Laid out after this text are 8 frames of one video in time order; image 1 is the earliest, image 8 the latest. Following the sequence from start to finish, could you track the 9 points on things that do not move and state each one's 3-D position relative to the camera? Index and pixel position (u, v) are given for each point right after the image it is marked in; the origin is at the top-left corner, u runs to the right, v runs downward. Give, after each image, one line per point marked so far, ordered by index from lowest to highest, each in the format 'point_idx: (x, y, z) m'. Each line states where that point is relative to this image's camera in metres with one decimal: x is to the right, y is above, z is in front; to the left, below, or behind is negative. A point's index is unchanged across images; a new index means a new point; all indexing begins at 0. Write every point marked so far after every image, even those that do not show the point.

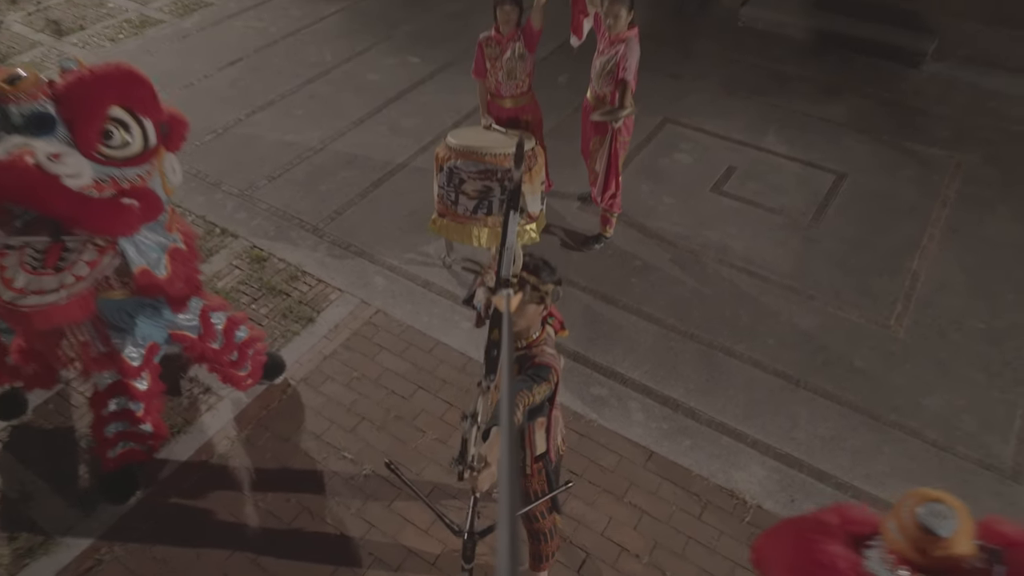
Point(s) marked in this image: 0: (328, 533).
0: (-0.4, -0.6, +2.7) m
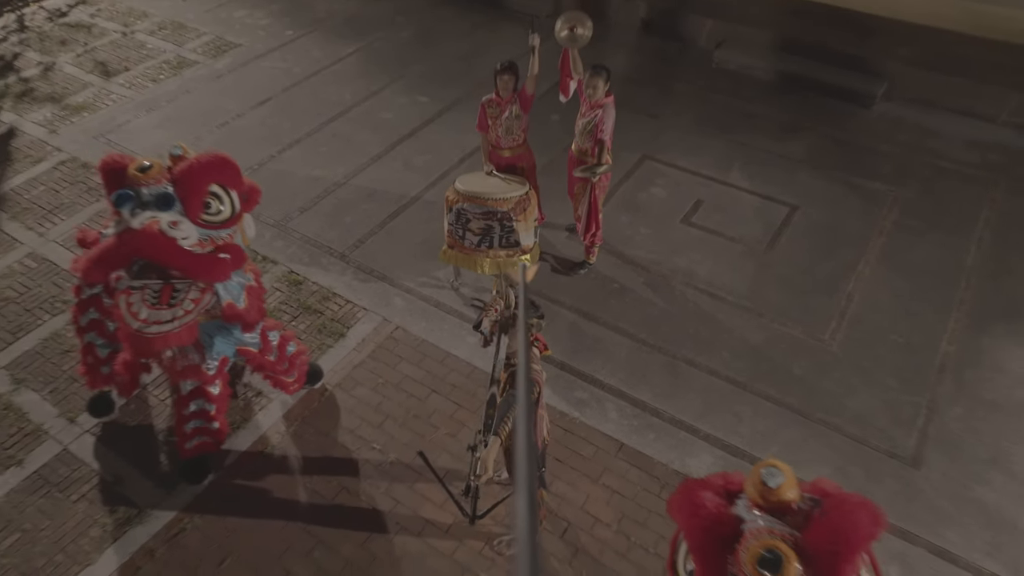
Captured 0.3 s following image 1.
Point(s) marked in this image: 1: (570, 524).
0: (-0.4, -0.7, +3.4) m
1: (+0.2, -0.7, +3.3) m
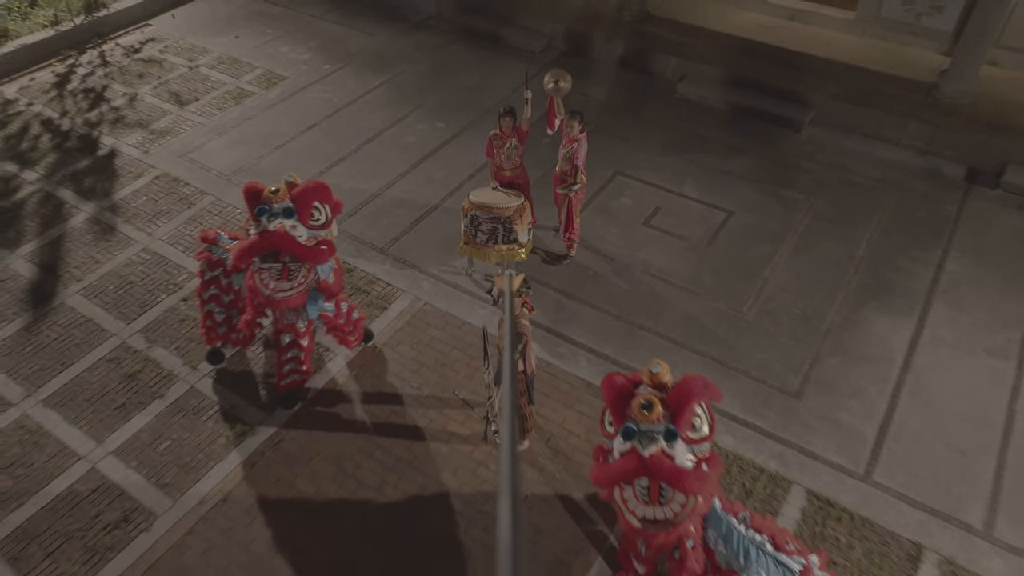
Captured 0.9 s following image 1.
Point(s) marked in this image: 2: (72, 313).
0: (-0.5, -0.6, +4.8) m
1: (+0.2, -0.6, +4.7) m
2: (-2.2, -0.1, +5.6) m
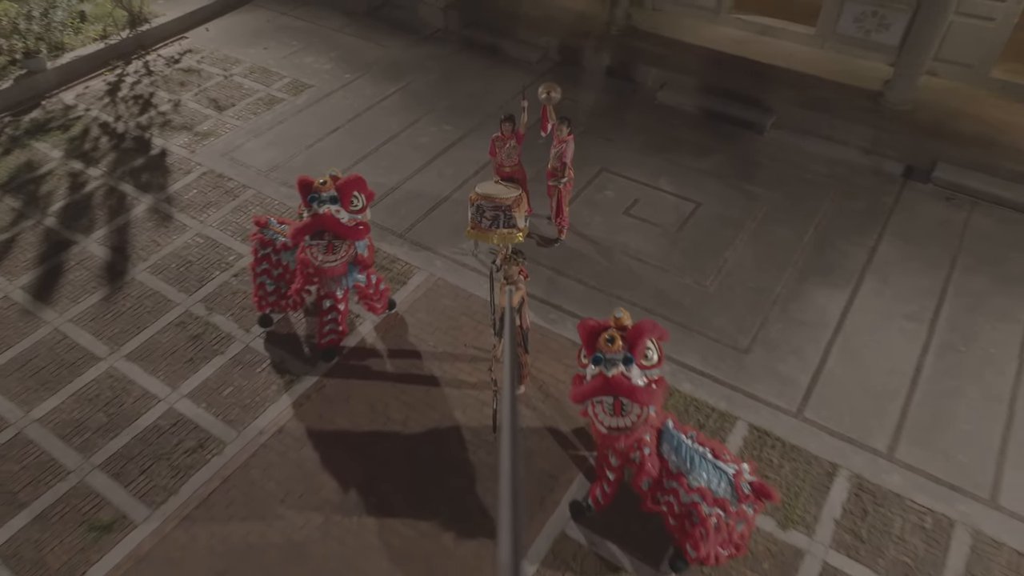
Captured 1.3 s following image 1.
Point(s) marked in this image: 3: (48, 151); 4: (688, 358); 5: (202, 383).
0: (-0.5, -0.4, +5.9) m
1: (+0.2, -0.5, +5.8) m
2: (-2.2, 0.0, +6.7) m
3: (-3.4, +1.0, +8.2) m
4: (+0.9, -0.3, +5.9) m
5: (-1.6, -0.5, +5.8) m
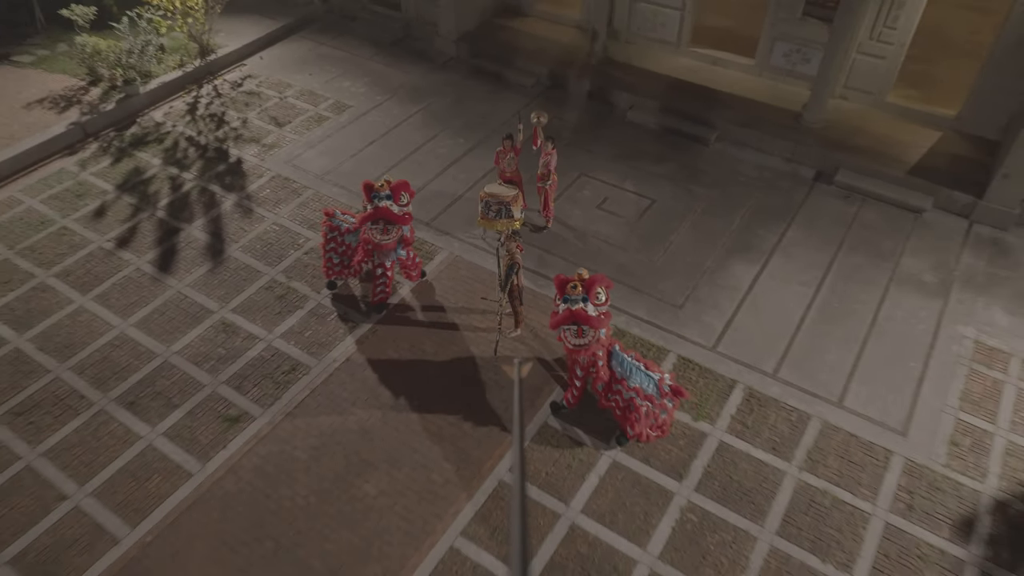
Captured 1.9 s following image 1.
0: (-0.5, -0.2, +8.3) m
1: (+0.2, -0.3, +8.1) m
2: (-2.2, +0.2, +9.0) m
3: (-3.4, +1.2, +10.6) m
4: (+0.9, -0.1, +8.3) m
5: (-1.6, -0.3, +8.2) m
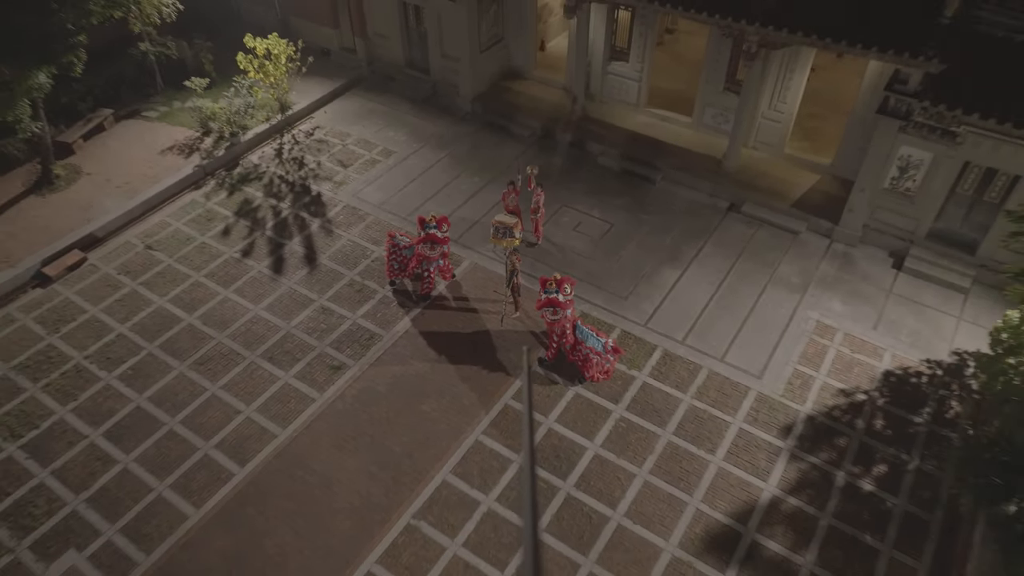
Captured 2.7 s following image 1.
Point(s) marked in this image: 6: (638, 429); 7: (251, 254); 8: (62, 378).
0: (-0.4, -0.2, +12.4) m
1: (+0.2, -0.3, +12.3) m
2: (-2.2, +0.3, +13.2) m
3: (-3.4, +1.2, +14.7) m
4: (+1.0, -0.1, +12.4) m
5: (-1.6, -0.2, +12.3) m
6: (+1.2, -1.3, +10.5) m
7: (-3.1, +0.4, +13.4) m
8: (-4.5, -0.9, +11.2) m
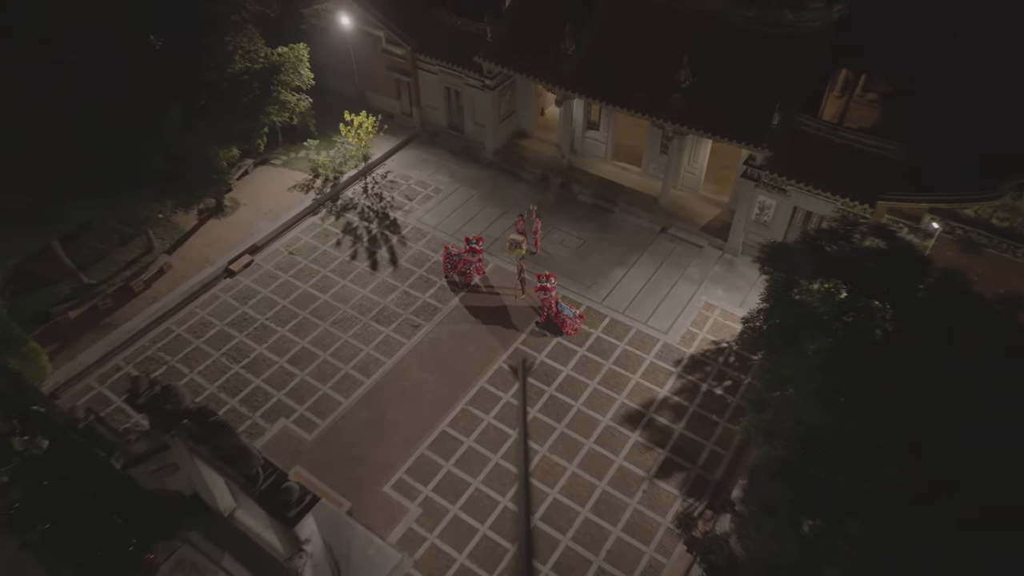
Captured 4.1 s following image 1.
0: (-0.3, -0.1, +20.2) m
1: (+0.3, -0.1, +20.1) m
2: (-2.0, +0.4, +21.0) m
3: (-3.2, +1.4, +22.5) m
4: (+1.1, 0.0, +20.2) m
5: (-1.5, -0.1, +20.1) m
6: (+1.3, -1.2, +18.3) m
7: (-3.0, +0.6, +21.2) m
8: (-4.3, -0.7, +19.0) m
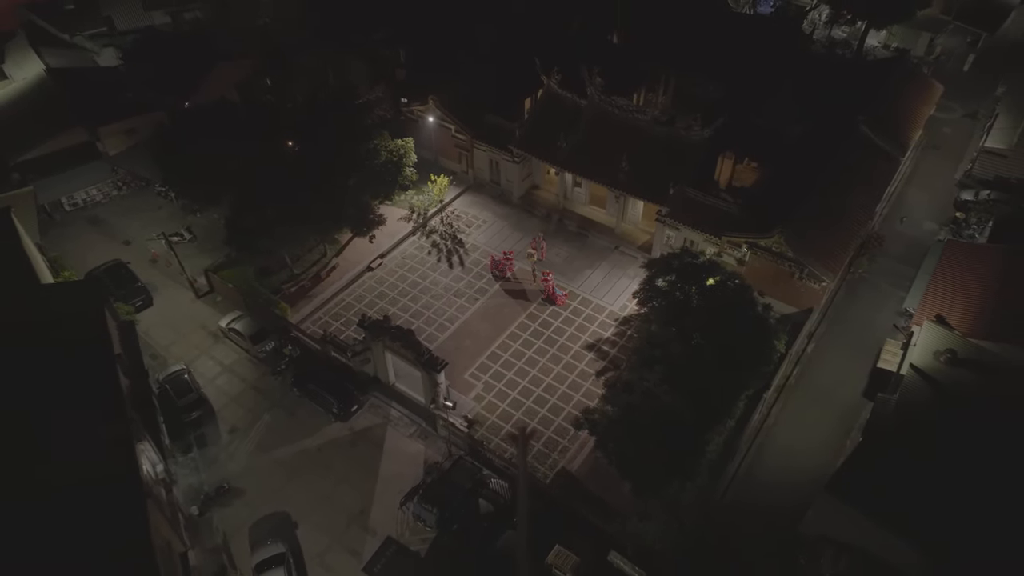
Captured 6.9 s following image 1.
0: (+0.2, +0.2, +36.2) m
1: (+0.9, +0.1, +36.1) m
2: (-1.5, +0.7, +37.0) m
3: (-2.6, +1.7, +38.6) m
4: (+1.6, +0.3, +36.2) m
5: (-0.9, +0.2, +36.1) m
6: (+1.8, -0.9, +34.3) m
7: (-2.4, +0.9, +37.2) m
8: (-3.8, -0.4, +35.0) m
